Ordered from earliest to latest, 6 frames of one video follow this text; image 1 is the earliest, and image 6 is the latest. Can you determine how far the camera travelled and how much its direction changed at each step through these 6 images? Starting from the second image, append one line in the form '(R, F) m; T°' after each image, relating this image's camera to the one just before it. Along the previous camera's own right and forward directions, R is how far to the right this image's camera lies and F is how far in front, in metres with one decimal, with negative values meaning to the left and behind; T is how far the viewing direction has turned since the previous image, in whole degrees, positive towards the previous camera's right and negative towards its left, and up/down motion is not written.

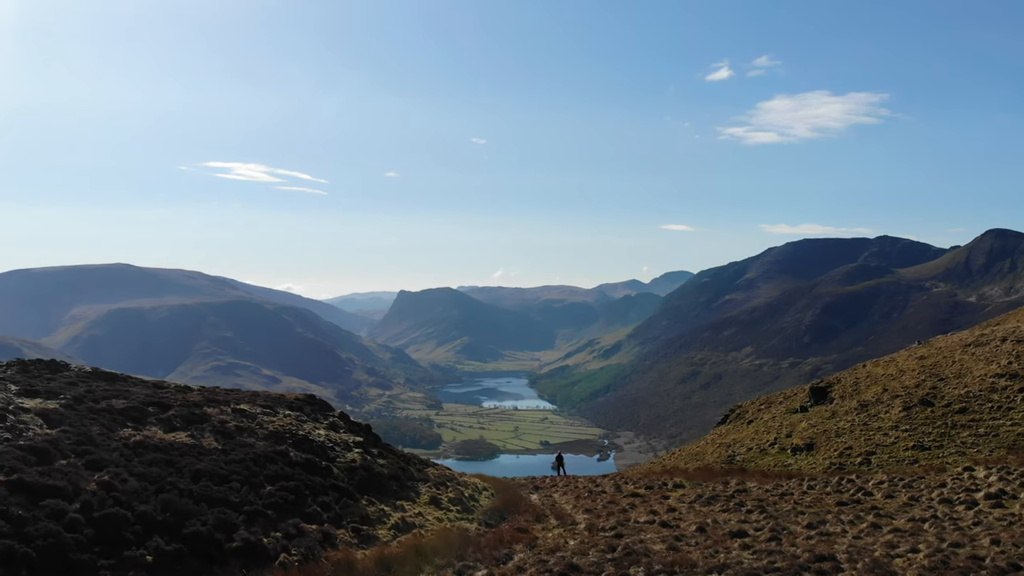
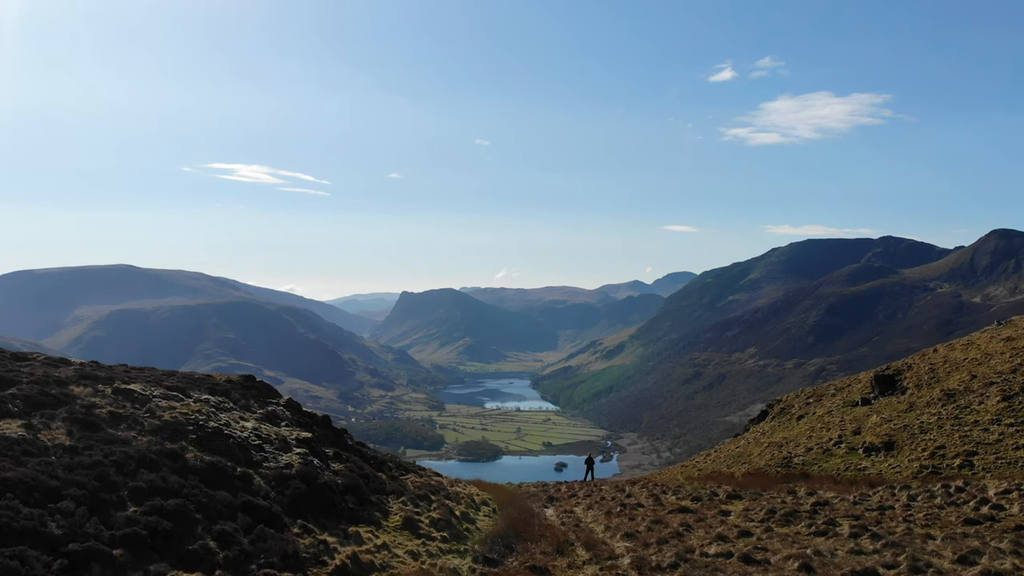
(-0.3, +9.0) m; 0°
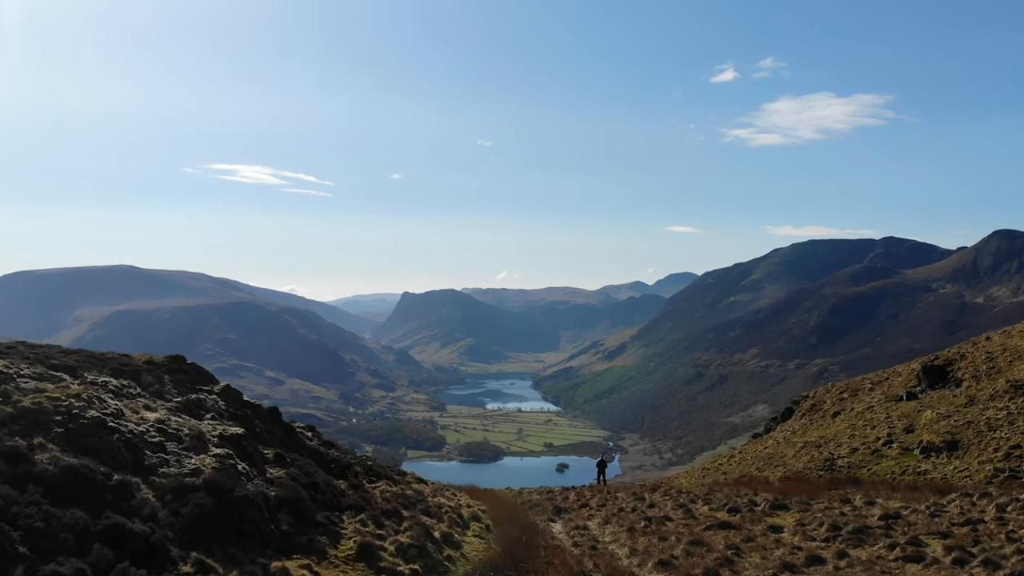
(+0.1, +5.4) m; 0°
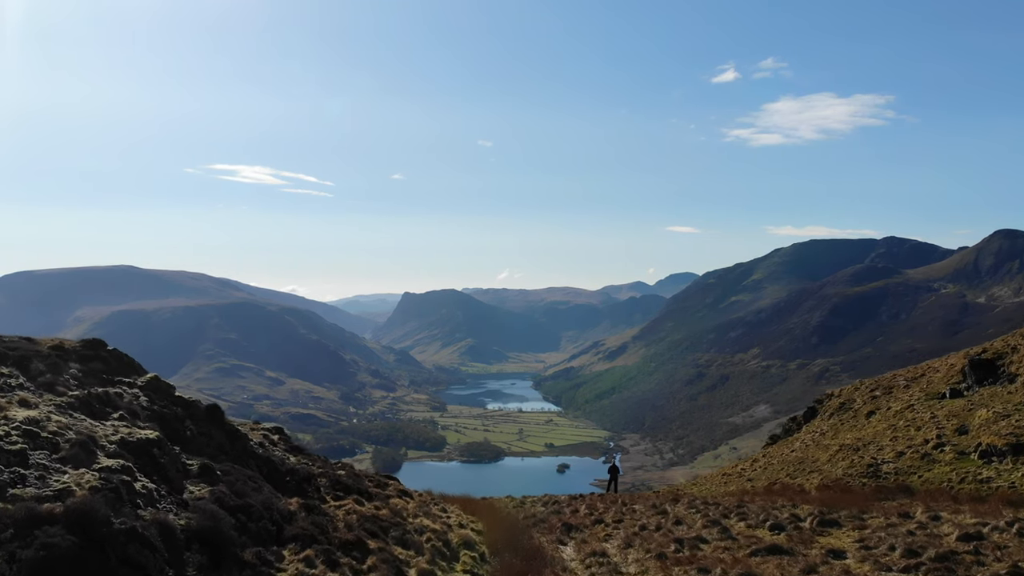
(0.0, +4.0) m; 0°
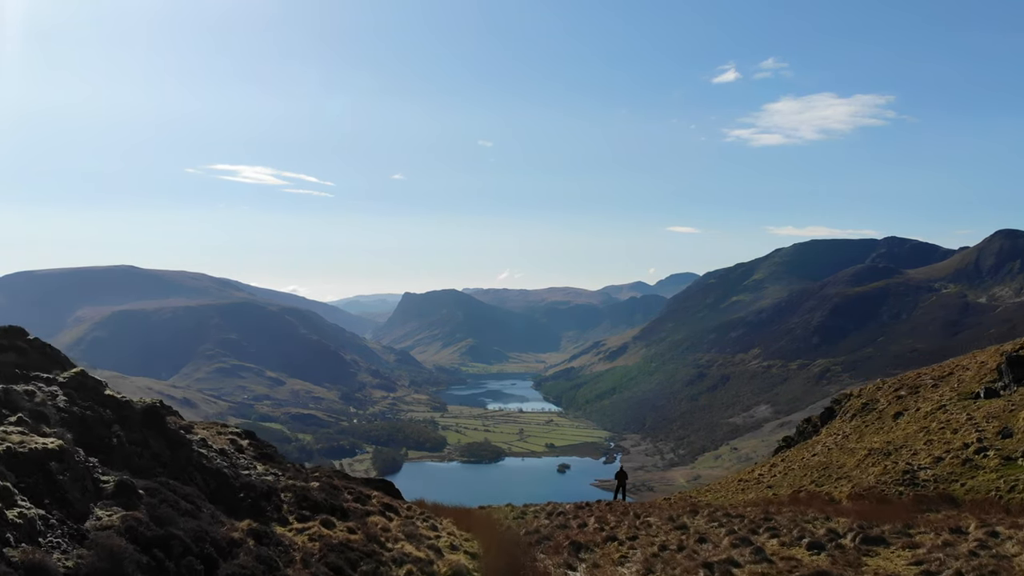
(0.0, +2.7) m; 0°
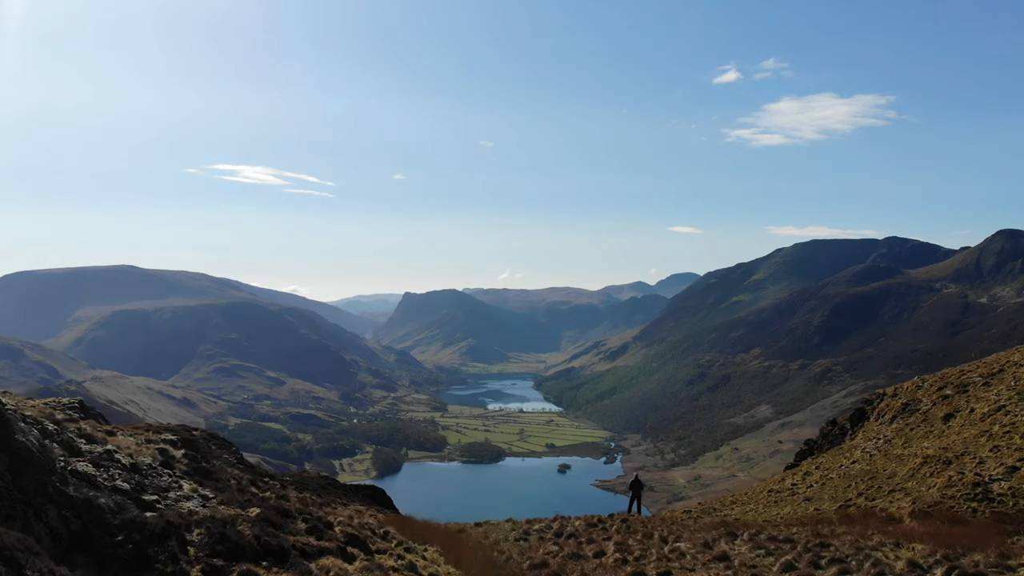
(0.0, +4.2) m; 0°
